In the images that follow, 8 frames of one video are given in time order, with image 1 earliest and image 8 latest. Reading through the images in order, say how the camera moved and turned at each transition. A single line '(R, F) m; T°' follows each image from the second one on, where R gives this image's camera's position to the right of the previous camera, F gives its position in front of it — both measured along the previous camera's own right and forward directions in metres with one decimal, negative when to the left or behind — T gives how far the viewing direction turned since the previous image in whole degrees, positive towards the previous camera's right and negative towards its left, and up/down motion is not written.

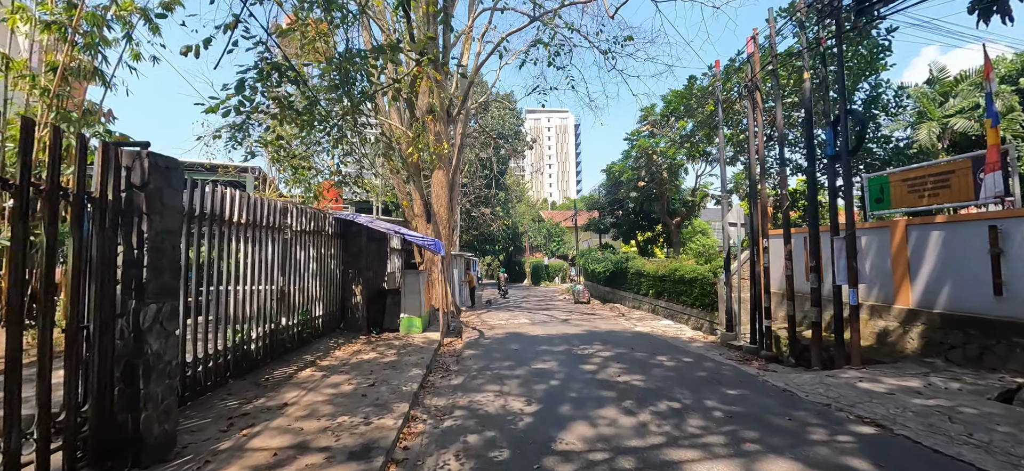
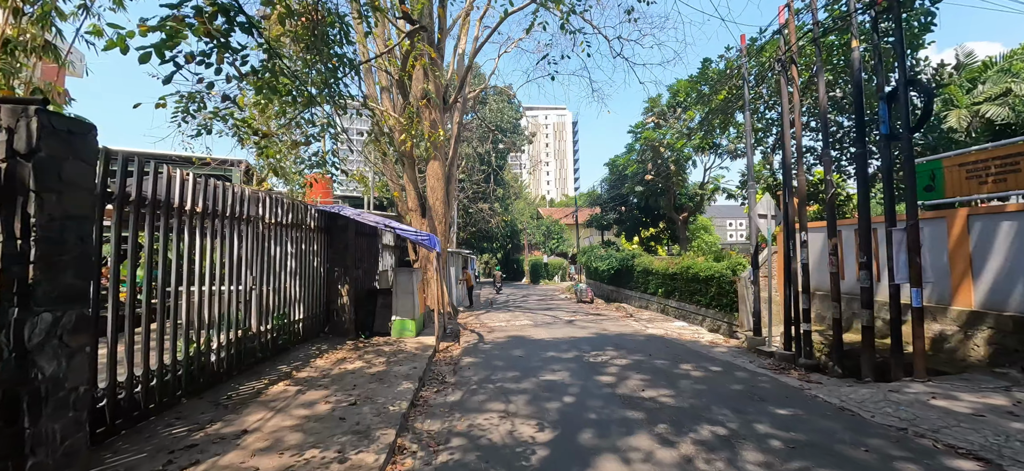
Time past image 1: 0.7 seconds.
(-0.1, +0.9) m; 0°
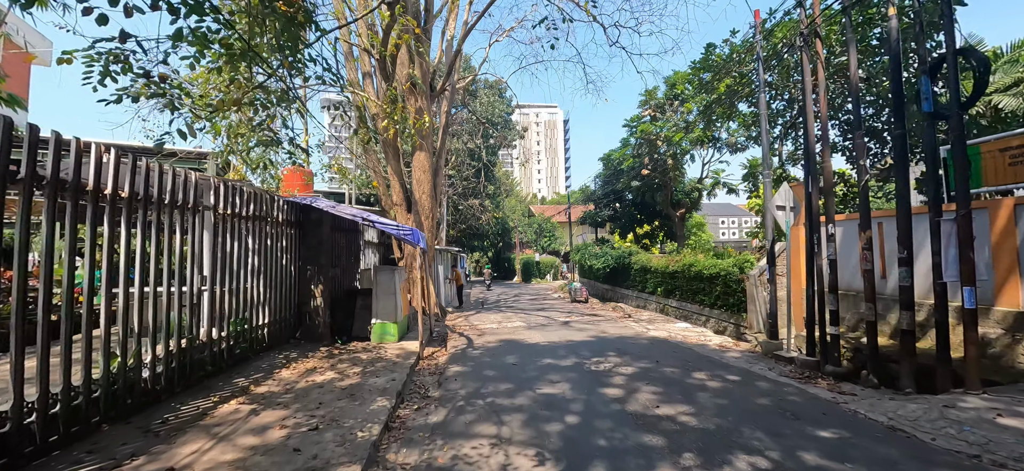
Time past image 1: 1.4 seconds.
(0.0, +0.8) m; +1°
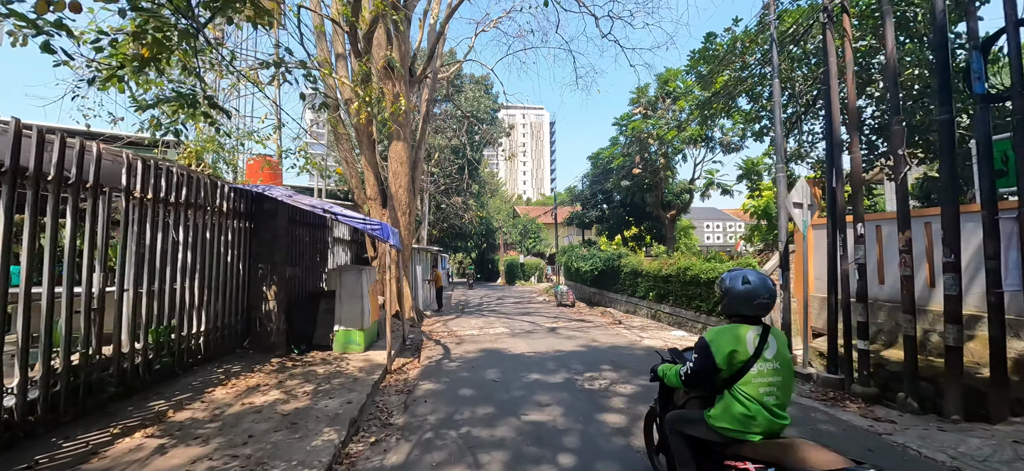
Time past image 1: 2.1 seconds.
(0.0, +0.9) m; +2°
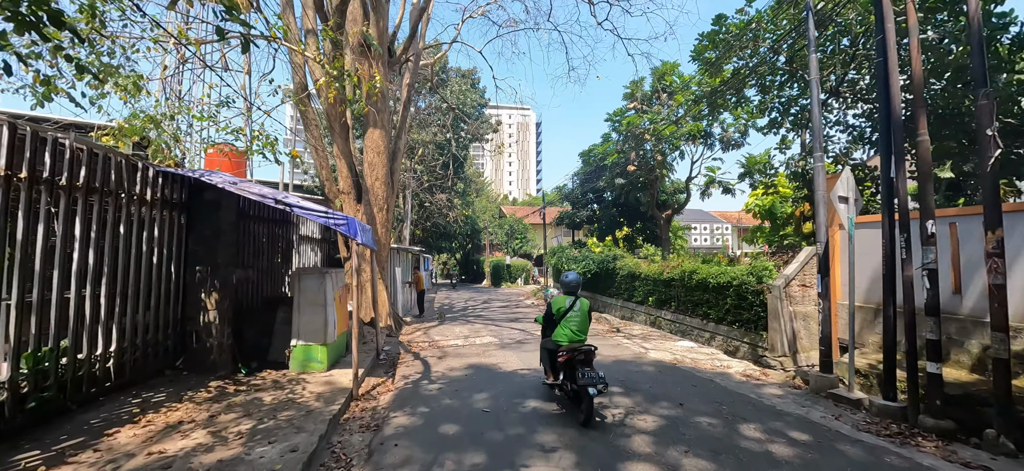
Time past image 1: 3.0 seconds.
(-0.1, +1.1) m; +2°
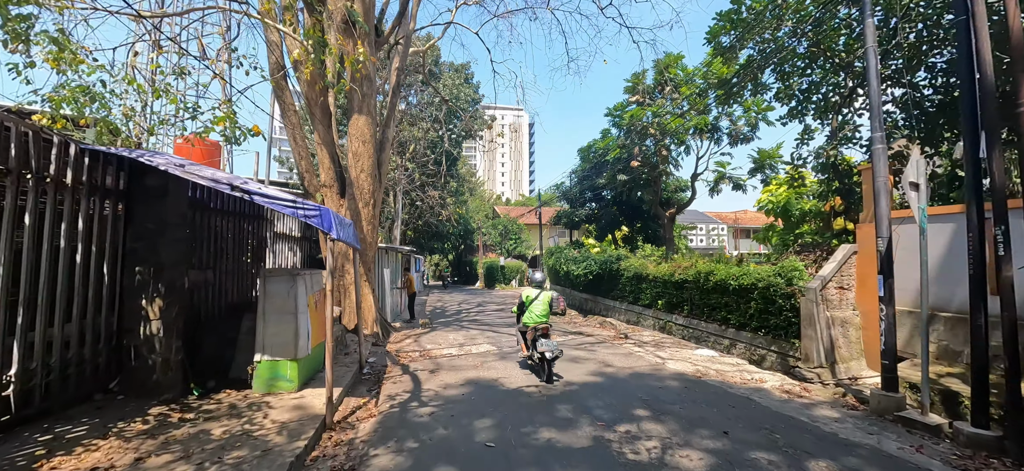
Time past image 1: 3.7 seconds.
(-0.2, +0.9) m; +1°
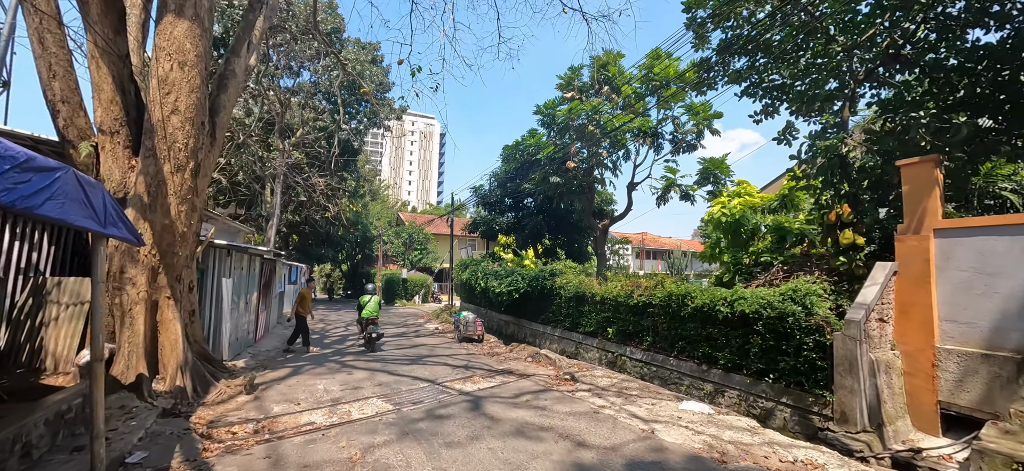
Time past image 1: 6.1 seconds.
(-0.1, +2.9) m; +12°
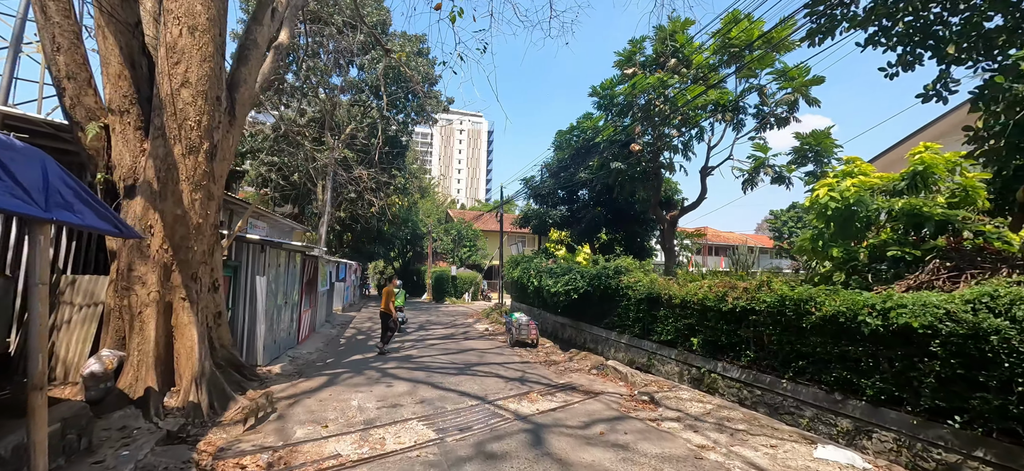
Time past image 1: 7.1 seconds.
(-0.2, +1.3) m; -6°
